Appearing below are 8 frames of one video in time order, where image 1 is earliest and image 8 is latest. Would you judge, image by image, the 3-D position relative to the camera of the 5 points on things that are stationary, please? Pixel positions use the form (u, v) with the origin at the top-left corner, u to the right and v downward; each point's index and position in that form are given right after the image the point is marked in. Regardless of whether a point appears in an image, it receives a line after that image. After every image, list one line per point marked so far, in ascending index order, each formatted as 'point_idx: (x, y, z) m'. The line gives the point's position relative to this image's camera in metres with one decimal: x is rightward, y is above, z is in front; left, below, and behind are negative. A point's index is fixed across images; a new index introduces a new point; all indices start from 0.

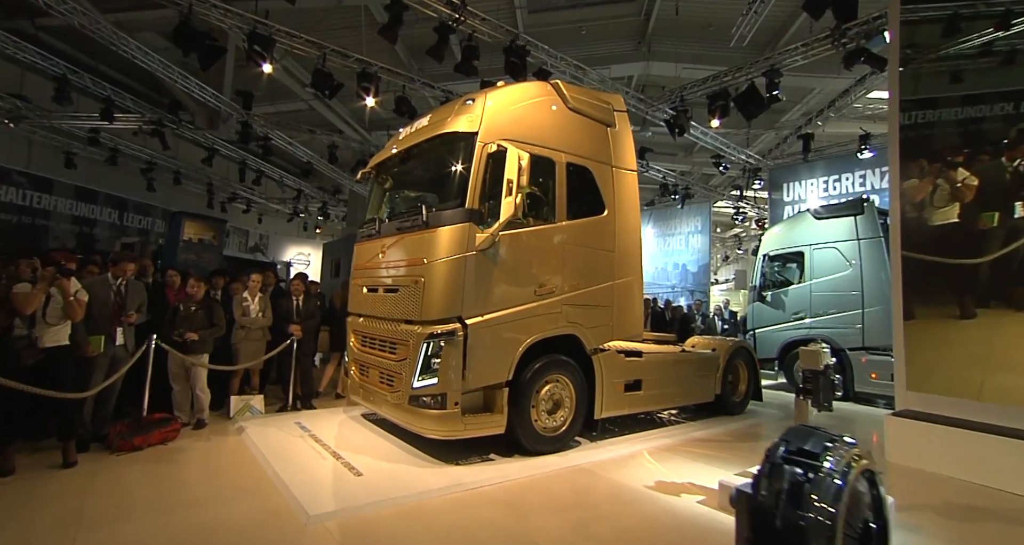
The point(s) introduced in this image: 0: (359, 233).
0: (-1.7, +0.4, +5.3) m
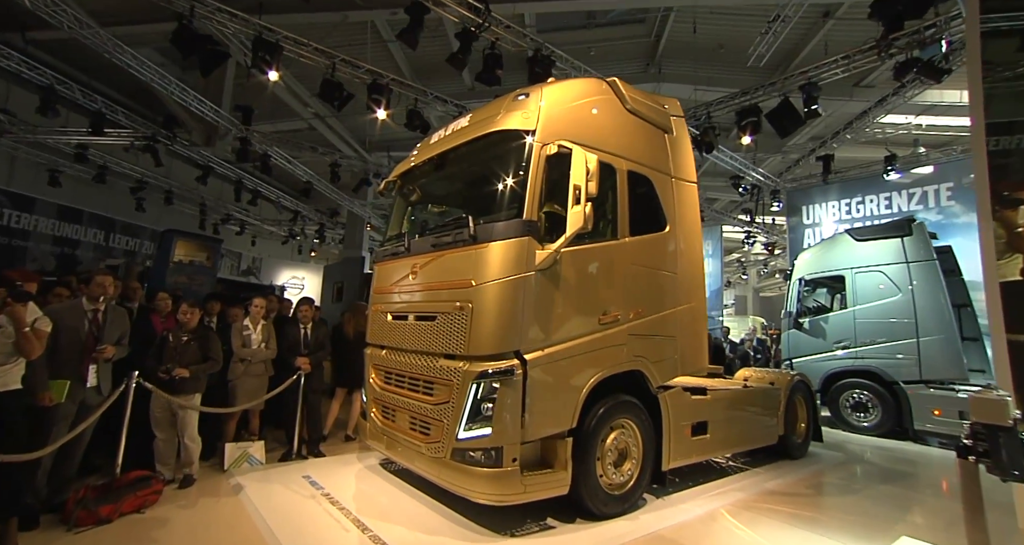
0: (-1.2, +0.2, +4.6) m
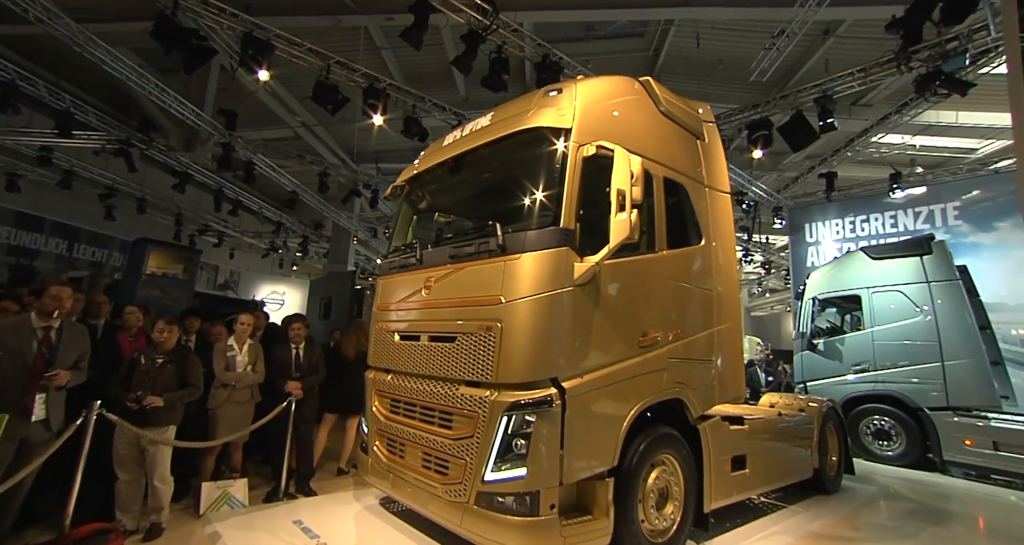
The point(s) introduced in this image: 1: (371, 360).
0: (-1.1, +0.1, +4.1) m
1: (-1.1, -0.7, +4.0) m
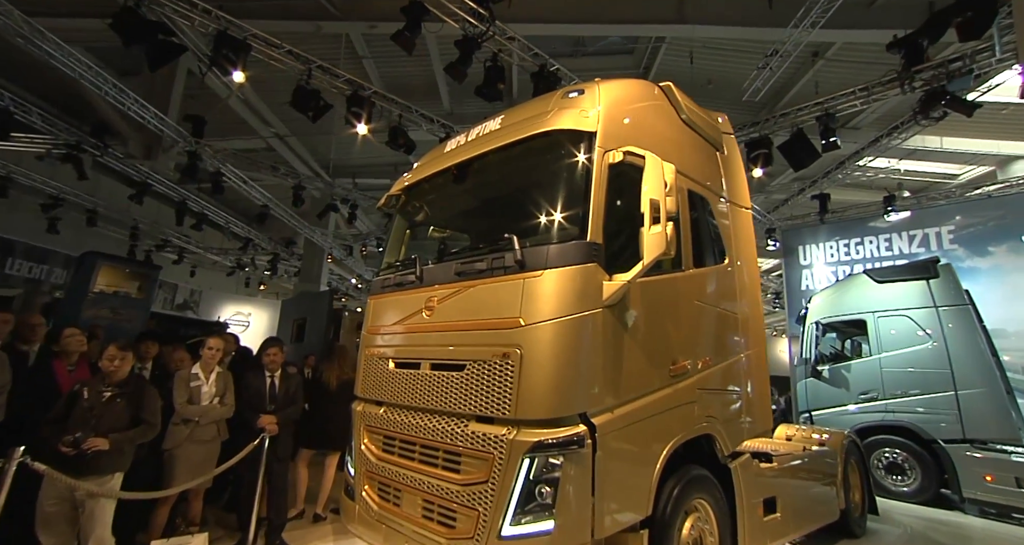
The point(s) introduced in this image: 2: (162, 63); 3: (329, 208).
0: (-1.1, -0.1, +3.7) m
1: (-1.1, -0.9, +3.5) m
2: (-4.2, +2.5, +5.8) m
3: (-4.4, +1.6, +11.6) m
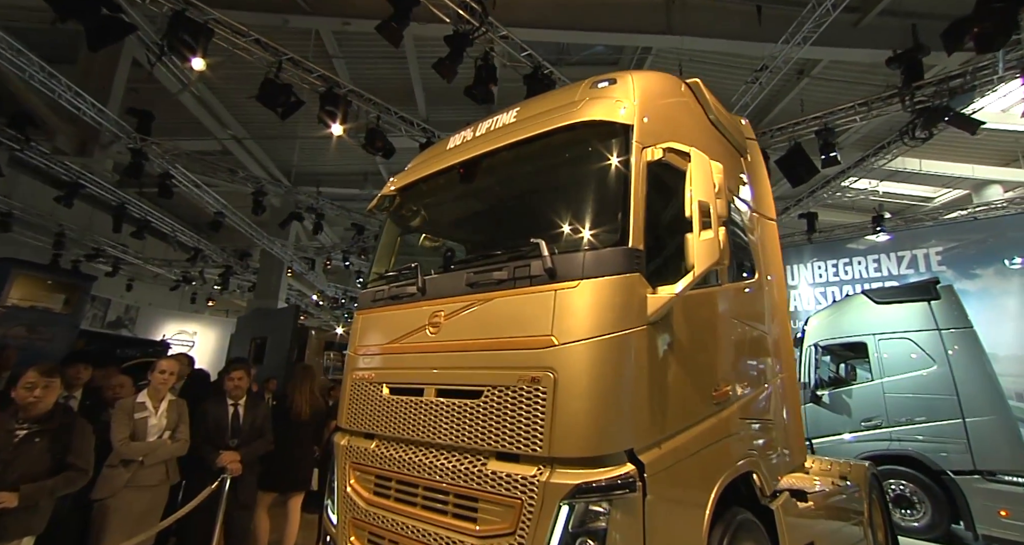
0: (-1.0, -0.1, +3.3) m
1: (-1.0, -0.9, +3.0) m
2: (-4.3, +2.4, +5.1) m
3: (-5.0, +1.2, +10.8) m
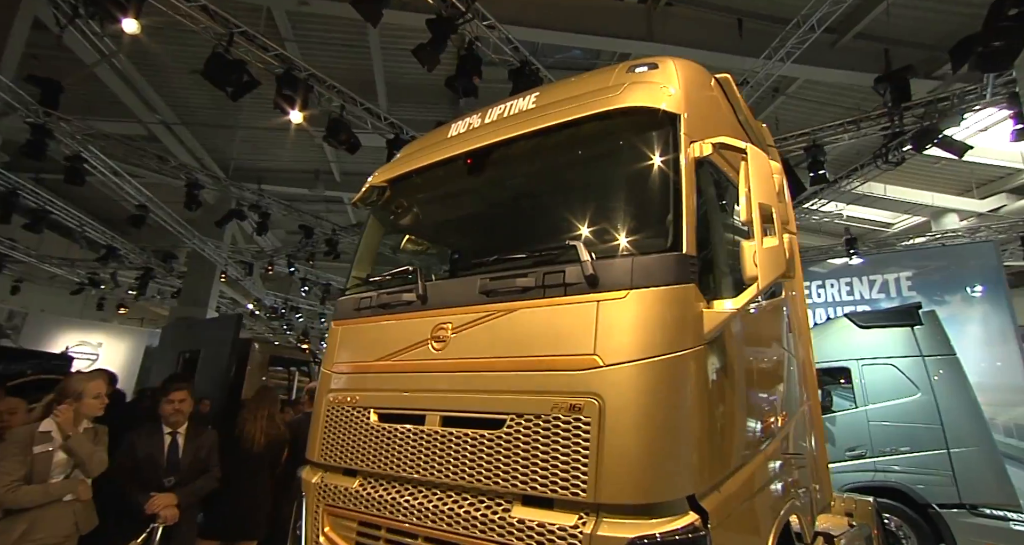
0: (-1.0, -0.2, +2.8) m
1: (-1.0, -0.9, +2.5) m
2: (-4.4, +2.4, +4.3) m
3: (-5.8, +1.1, +9.8) m
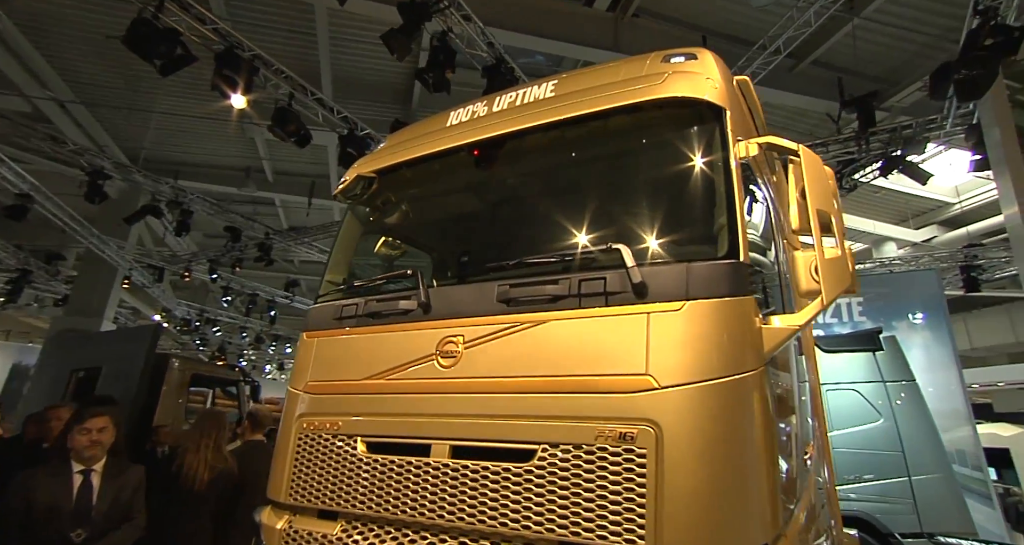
0: (-1.0, -0.2, +2.3) m
1: (-1.0, -0.9, +2.0) m
2: (-4.5, +2.5, +3.4) m
3: (-6.8, +1.0, +8.6) m
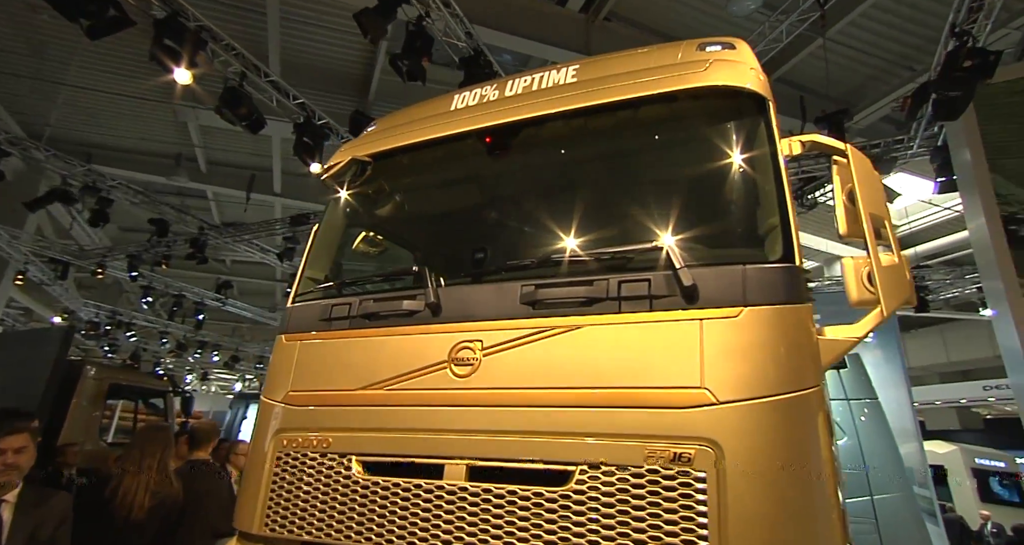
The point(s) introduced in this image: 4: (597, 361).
0: (-0.9, -0.2, +2.0) m
1: (-0.9, -0.9, +1.7) m
2: (-4.5, +2.6, +2.7) m
3: (-7.5, +1.1, +7.5) m
4: (+0.3, -0.3, +1.5) m
